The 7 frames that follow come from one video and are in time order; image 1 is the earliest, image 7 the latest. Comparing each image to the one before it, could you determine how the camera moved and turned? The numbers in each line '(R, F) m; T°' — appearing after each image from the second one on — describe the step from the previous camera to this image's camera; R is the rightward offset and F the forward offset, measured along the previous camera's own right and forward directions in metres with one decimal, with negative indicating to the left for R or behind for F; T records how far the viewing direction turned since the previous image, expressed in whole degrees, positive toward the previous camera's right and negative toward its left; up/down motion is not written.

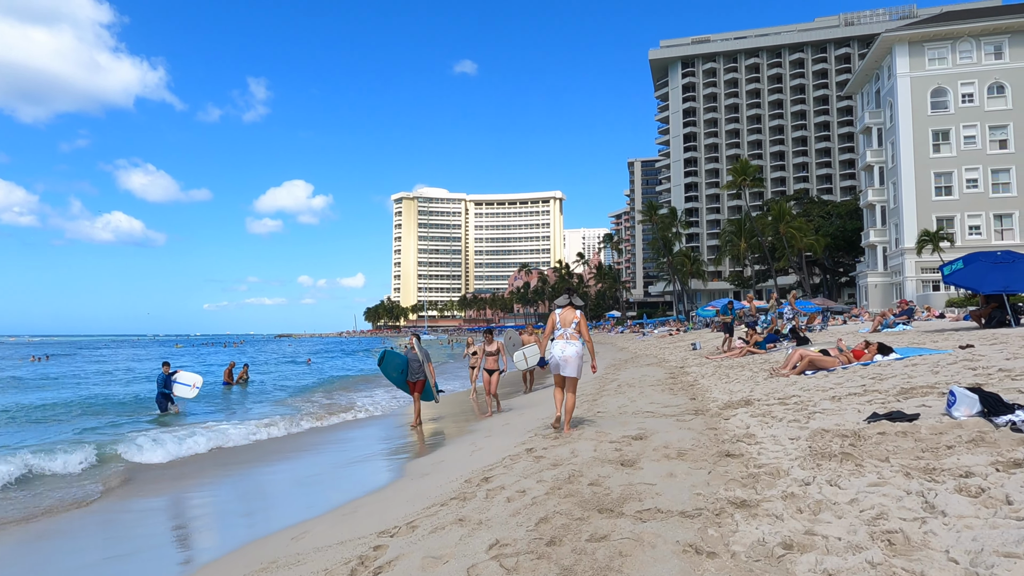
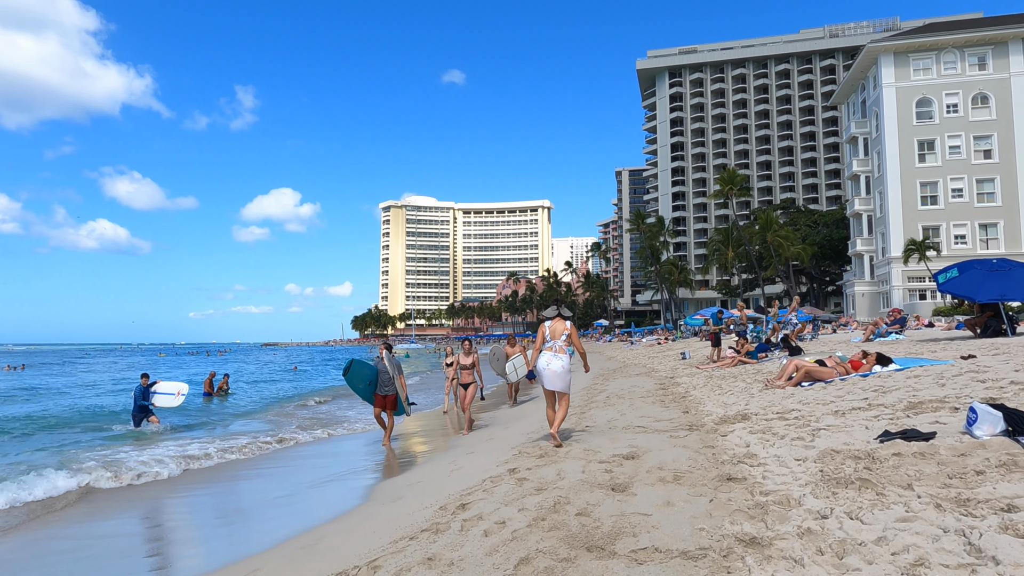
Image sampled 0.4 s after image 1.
(+0.1, +0.4) m; +1°
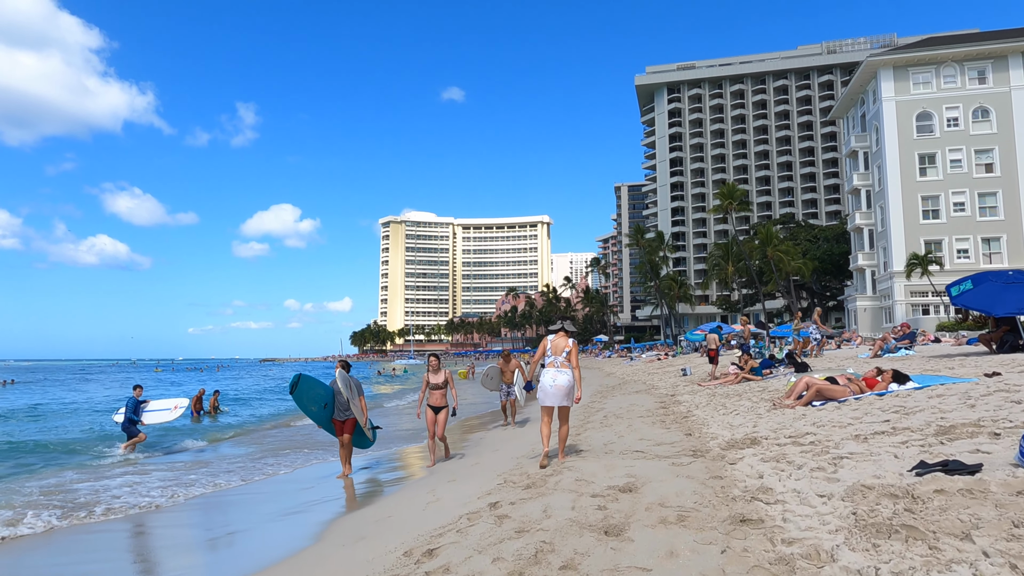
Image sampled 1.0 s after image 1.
(+0.1, +0.6) m; 0°
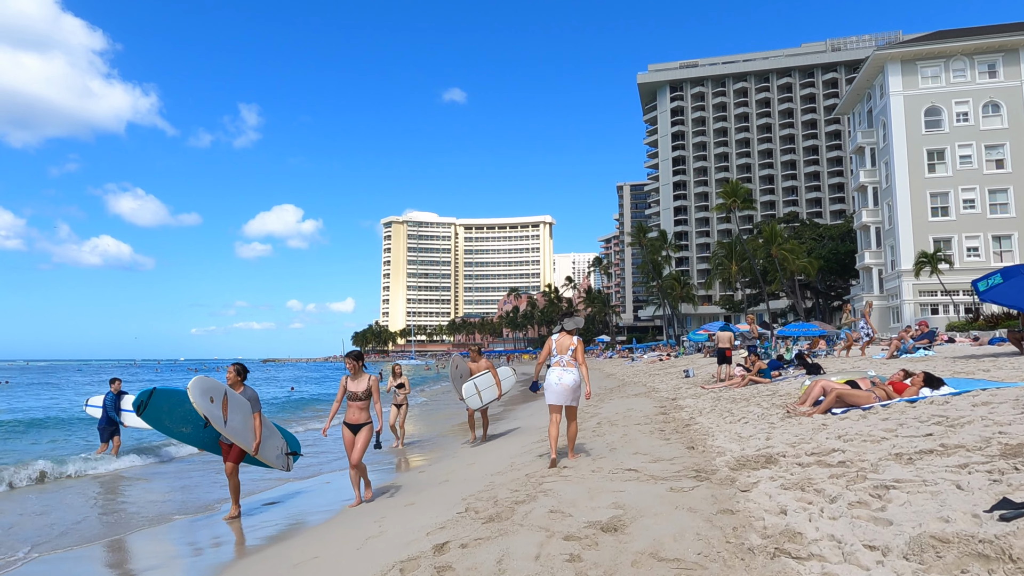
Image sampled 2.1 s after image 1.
(+0.3, +1.1) m; 0°
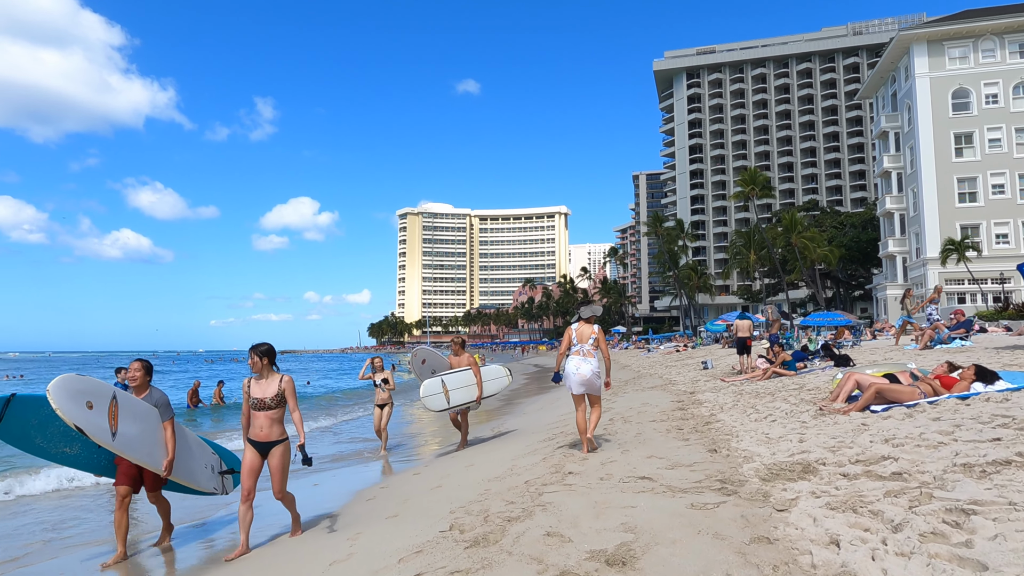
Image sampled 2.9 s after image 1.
(+0.2, +0.7) m; -1°
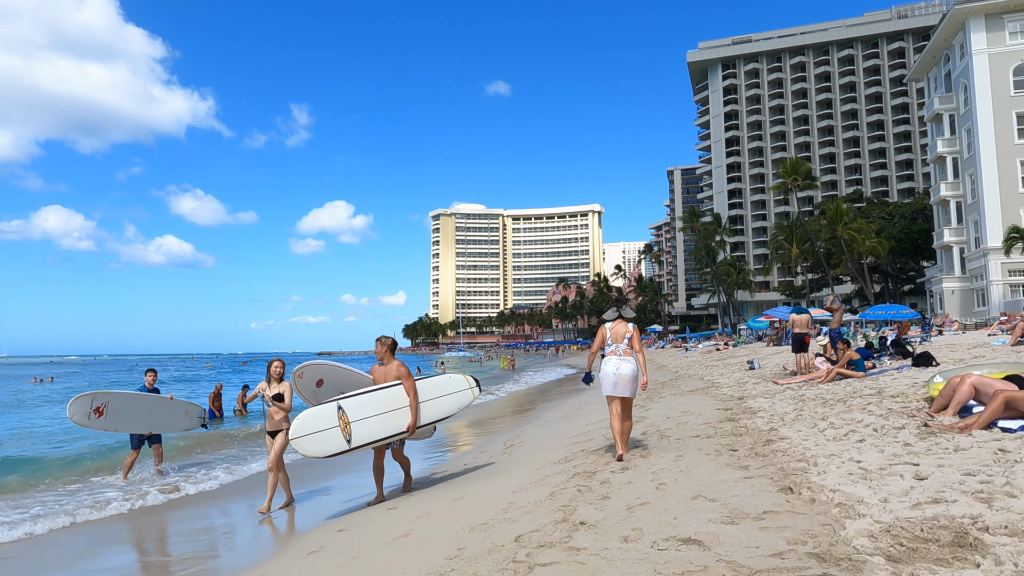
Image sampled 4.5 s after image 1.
(+0.3, +1.7) m; -3°
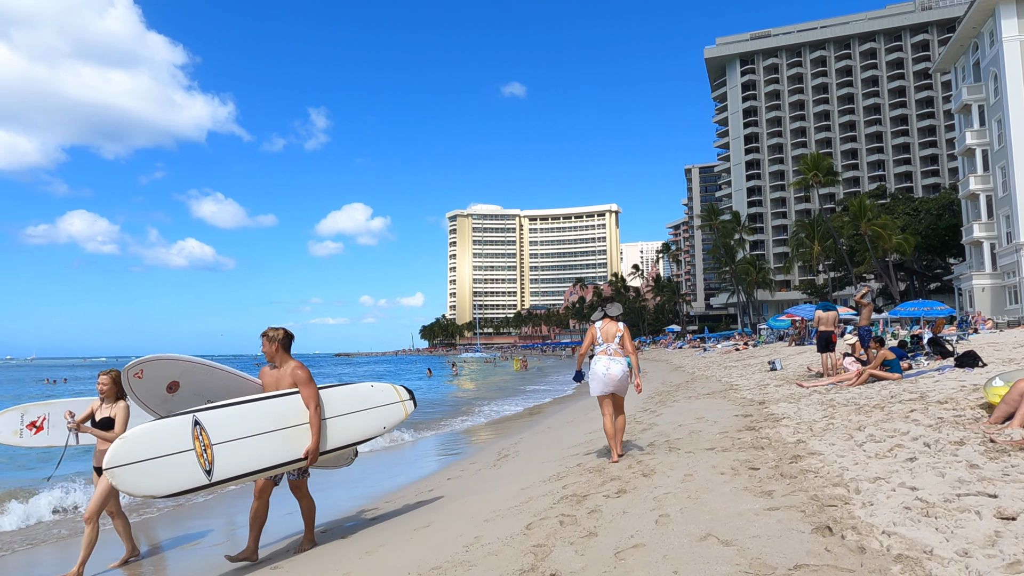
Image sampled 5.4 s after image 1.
(+0.3, +0.9) m; -2°
